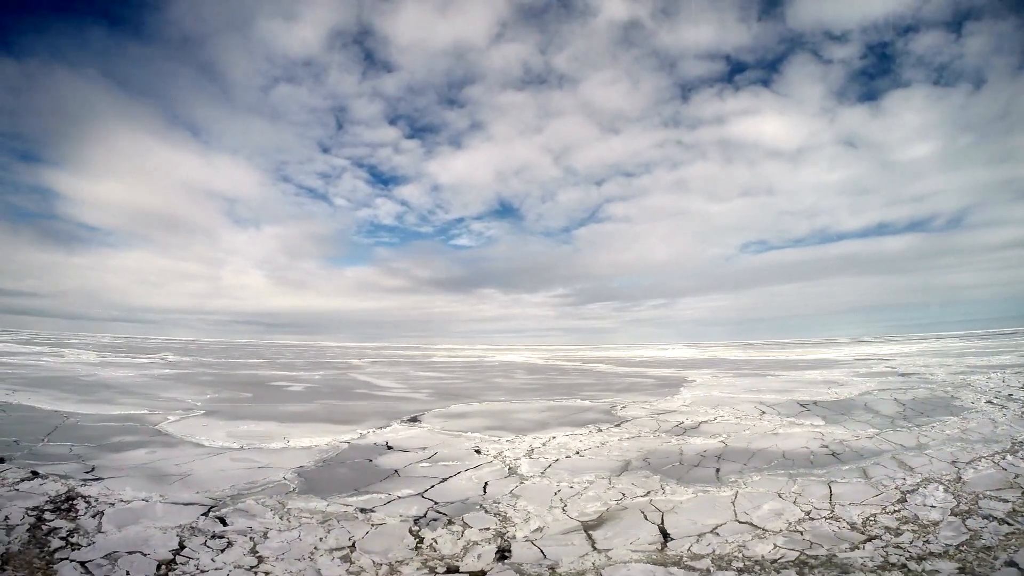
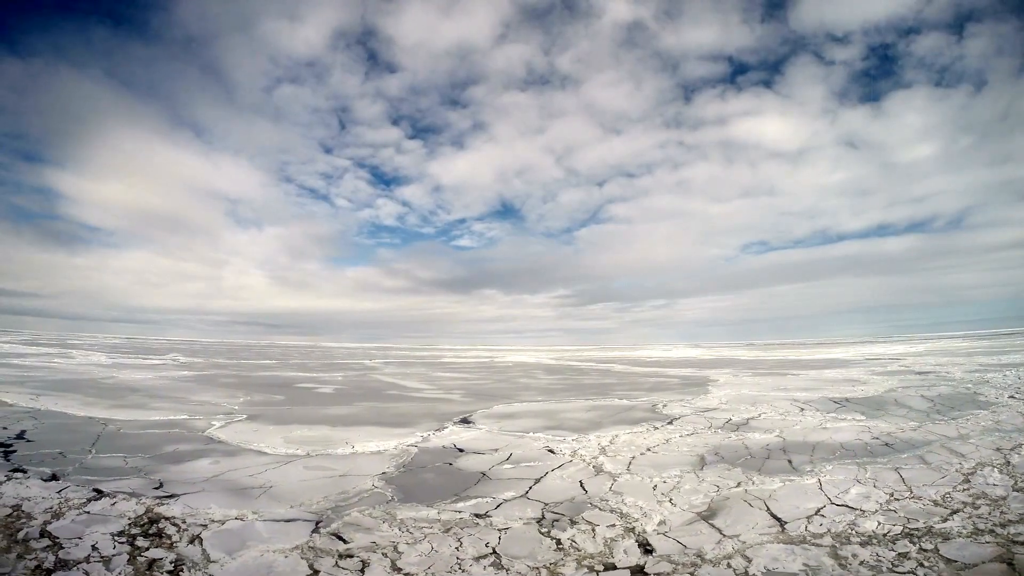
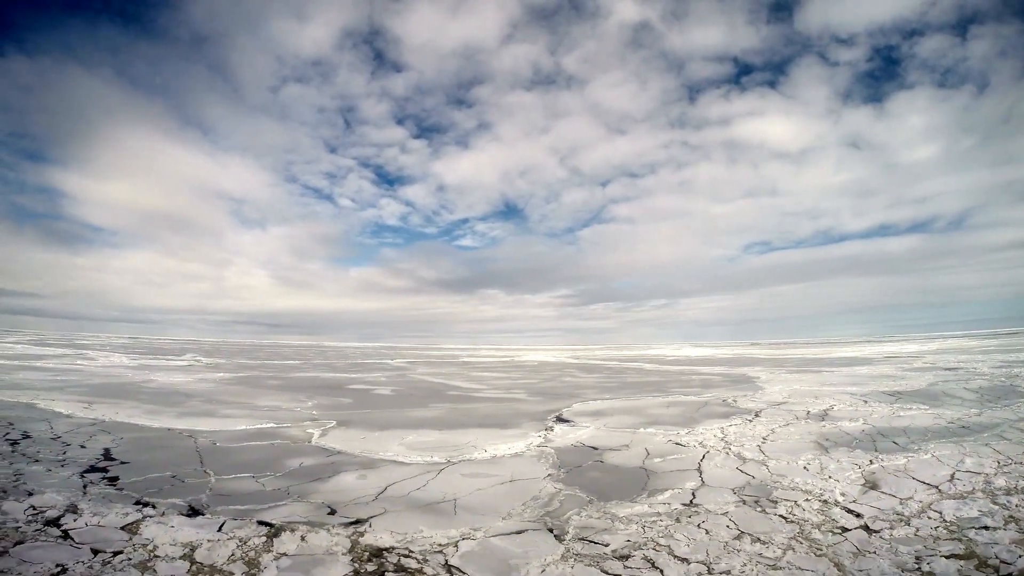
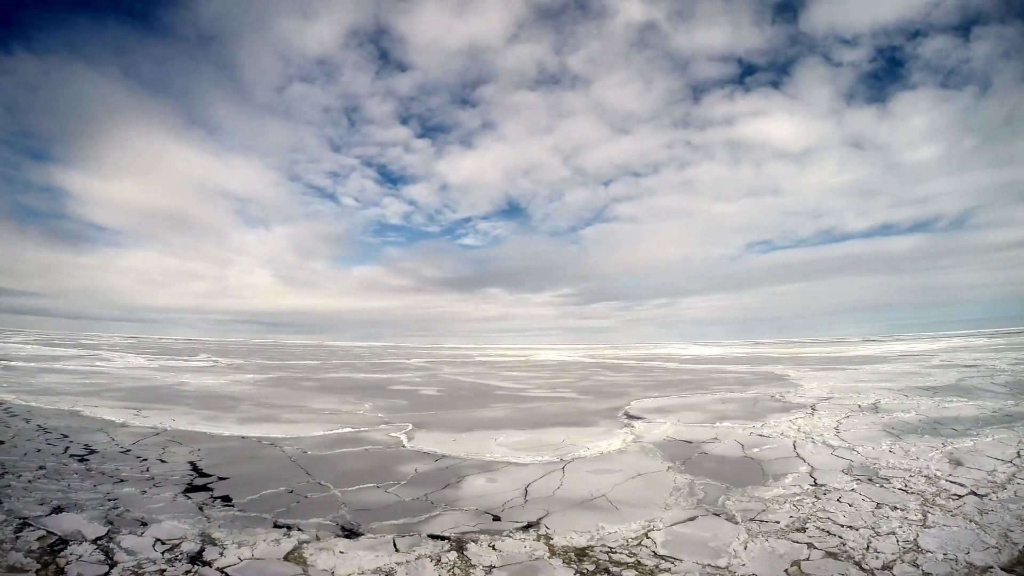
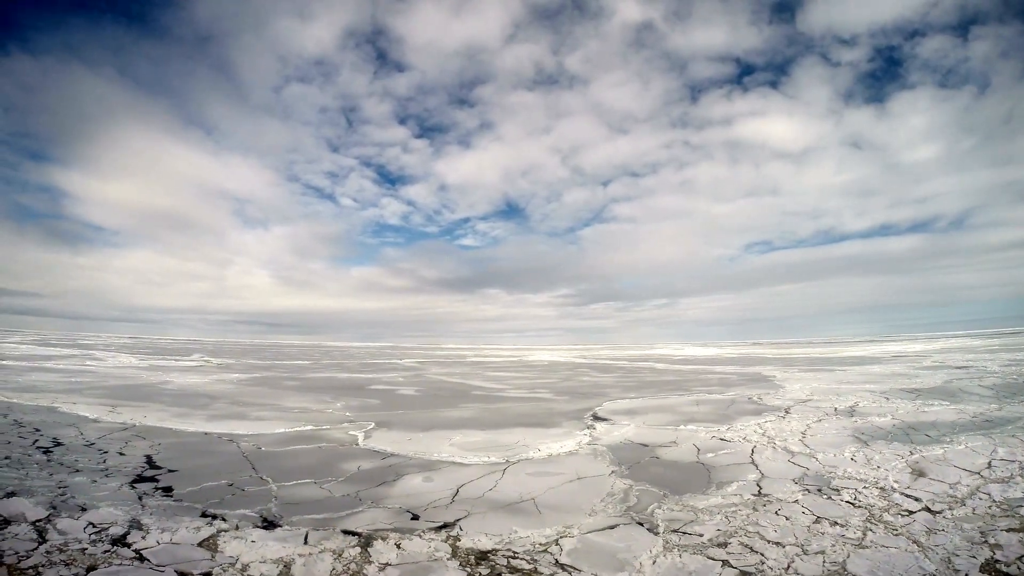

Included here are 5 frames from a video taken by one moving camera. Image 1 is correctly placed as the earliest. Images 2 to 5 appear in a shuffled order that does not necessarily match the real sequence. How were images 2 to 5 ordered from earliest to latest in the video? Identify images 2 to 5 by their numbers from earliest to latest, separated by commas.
2, 3, 5, 4
